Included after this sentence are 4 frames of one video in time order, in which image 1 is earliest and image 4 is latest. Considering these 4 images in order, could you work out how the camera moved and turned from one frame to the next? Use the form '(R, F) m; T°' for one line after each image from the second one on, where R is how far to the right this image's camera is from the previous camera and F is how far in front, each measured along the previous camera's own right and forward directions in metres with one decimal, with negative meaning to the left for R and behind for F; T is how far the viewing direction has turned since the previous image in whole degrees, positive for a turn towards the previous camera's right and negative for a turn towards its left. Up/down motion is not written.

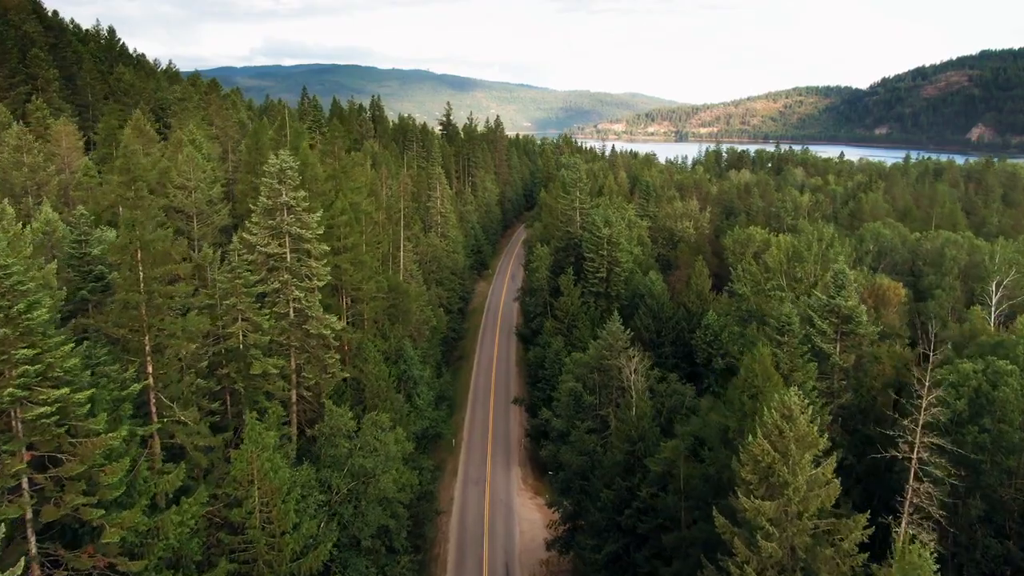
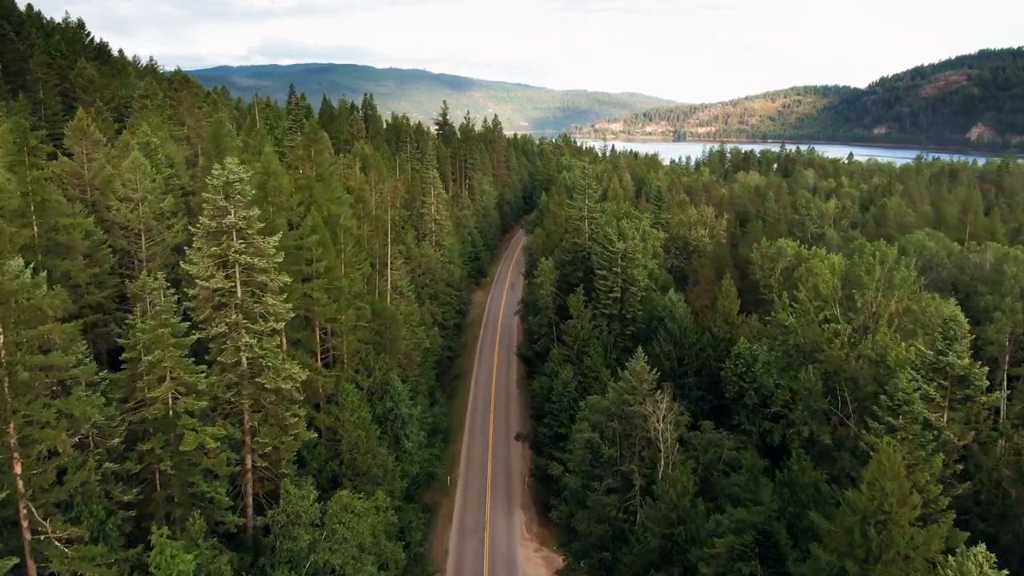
(-0.4, +7.2) m; 0°
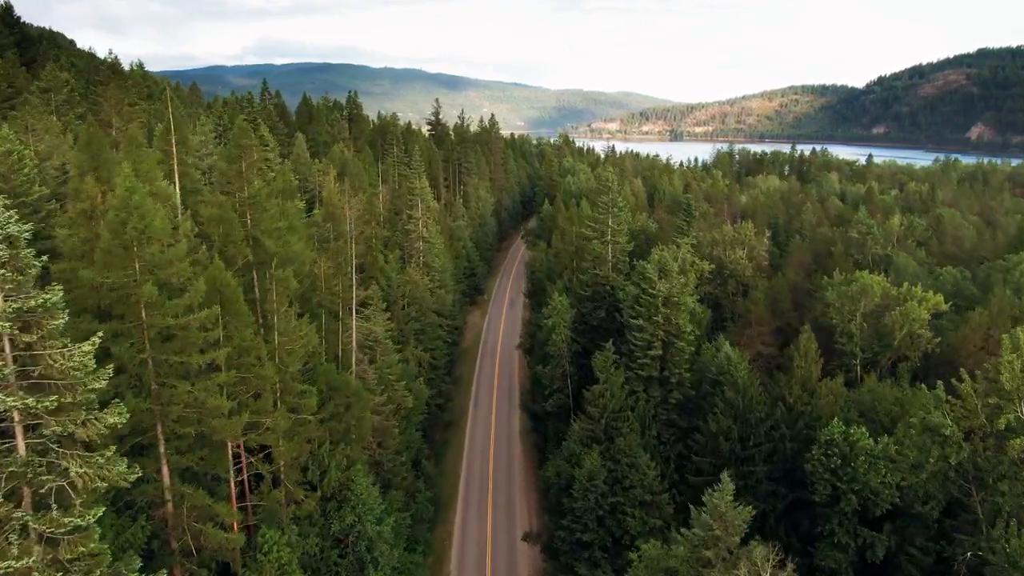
(-0.6, +13.5) m; 0°
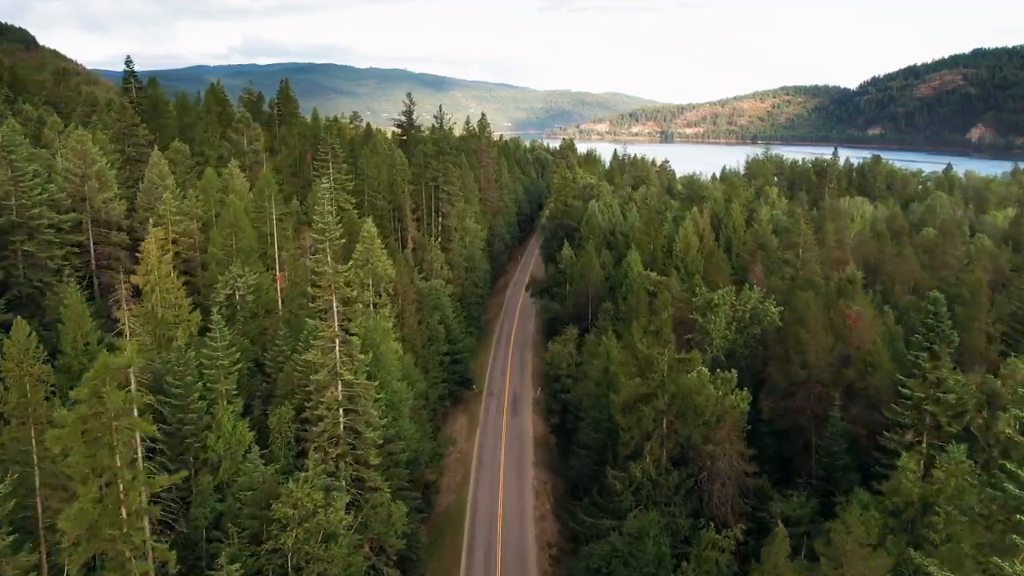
(-1.8, +40.6) m; +1°
